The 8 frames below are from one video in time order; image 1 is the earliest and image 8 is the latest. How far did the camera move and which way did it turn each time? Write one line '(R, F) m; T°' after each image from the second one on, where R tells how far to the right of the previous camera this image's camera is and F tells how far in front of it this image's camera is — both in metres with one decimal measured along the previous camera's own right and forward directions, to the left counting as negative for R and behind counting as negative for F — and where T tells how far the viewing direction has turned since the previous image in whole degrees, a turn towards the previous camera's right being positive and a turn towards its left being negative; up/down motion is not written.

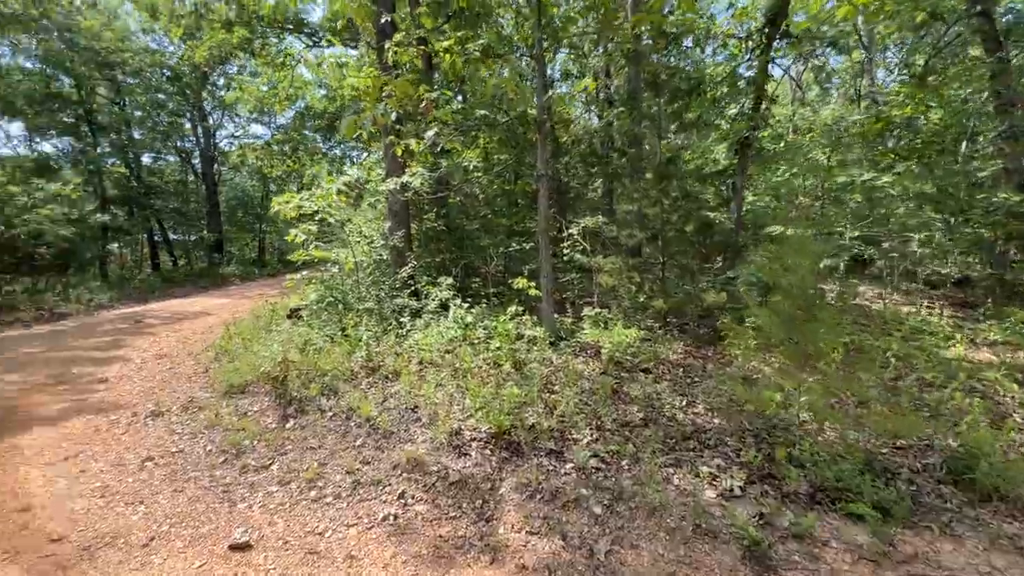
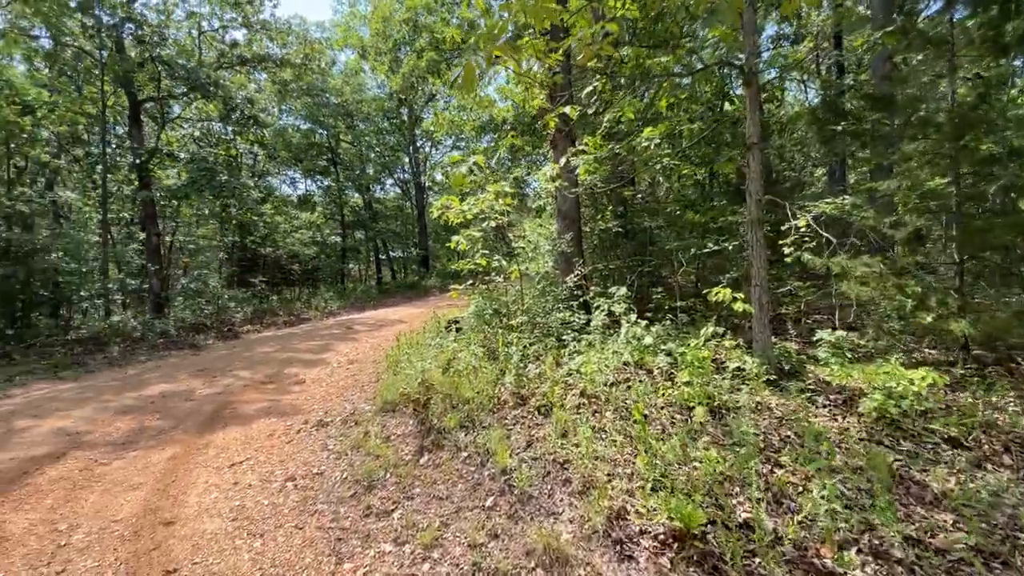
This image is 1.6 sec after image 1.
(0.0, +1.1) m; -23°
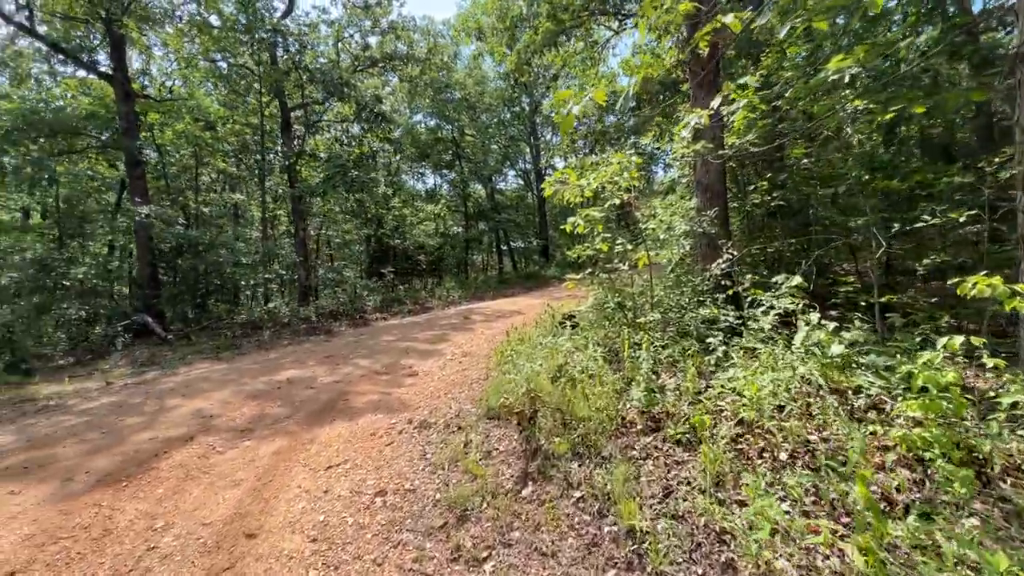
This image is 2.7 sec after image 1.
(0.0, +0.8) m; -15°
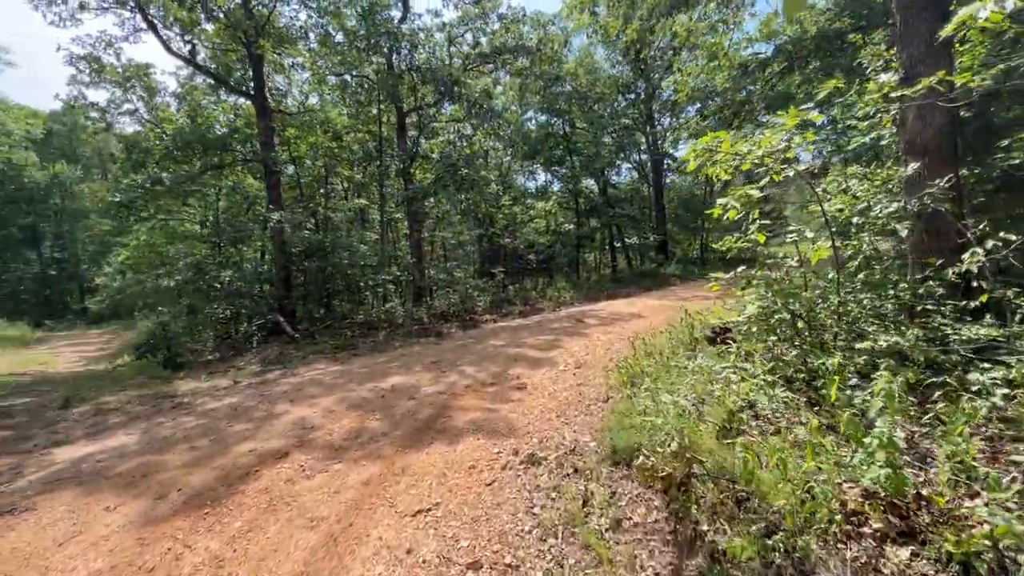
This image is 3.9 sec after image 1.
(-0.1, +0.9) m; -14°
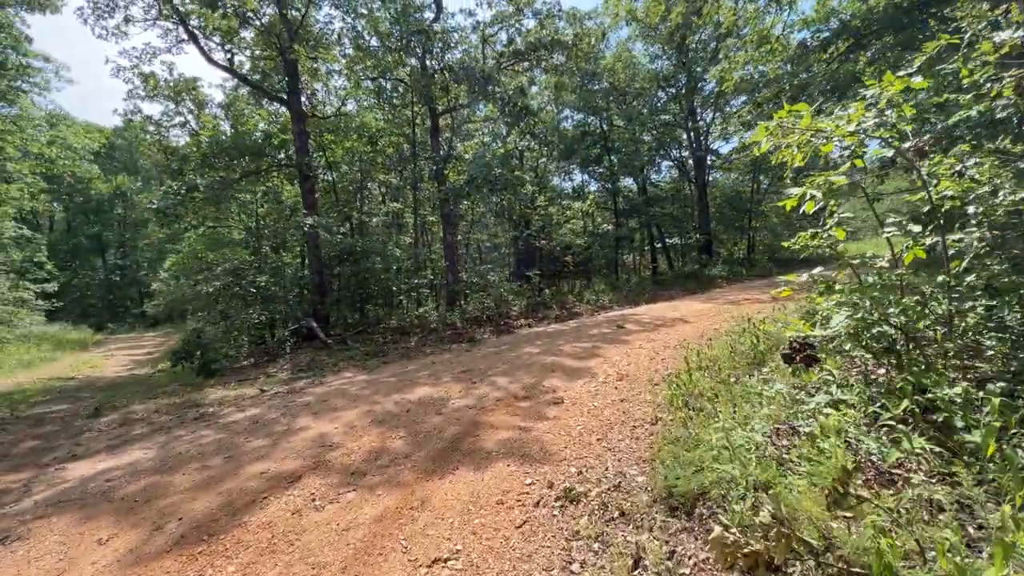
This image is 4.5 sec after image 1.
(0.0, +0.5) m; -5°
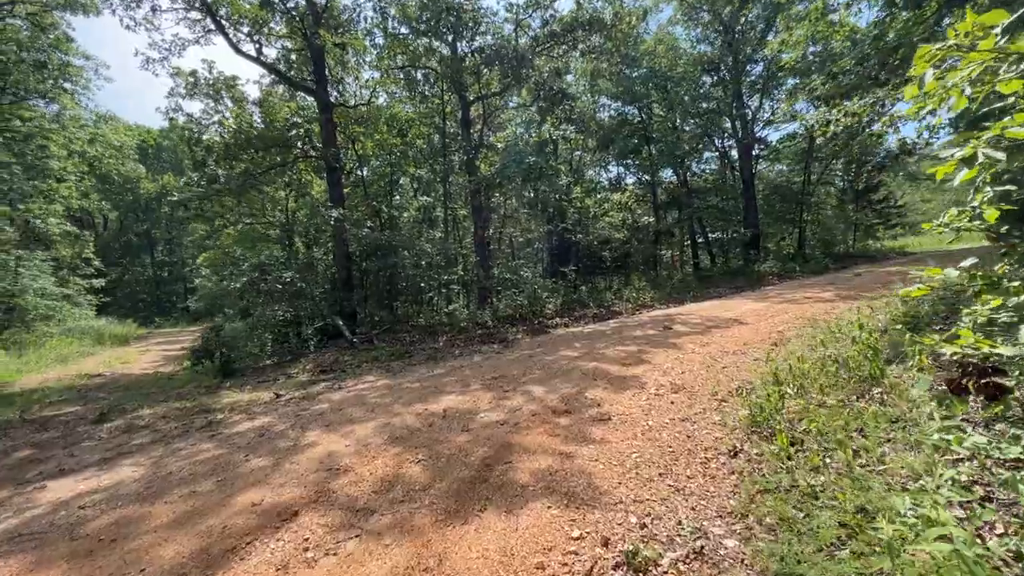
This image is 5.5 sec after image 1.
(-0.1, +0.8) m; -4°
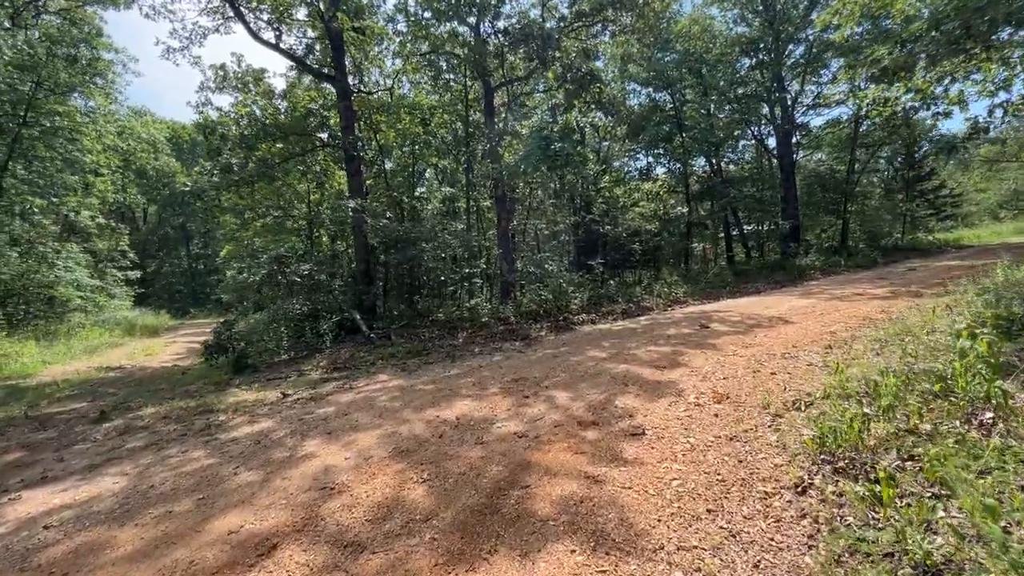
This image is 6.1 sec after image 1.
(0.0, +0.6) m; -3°
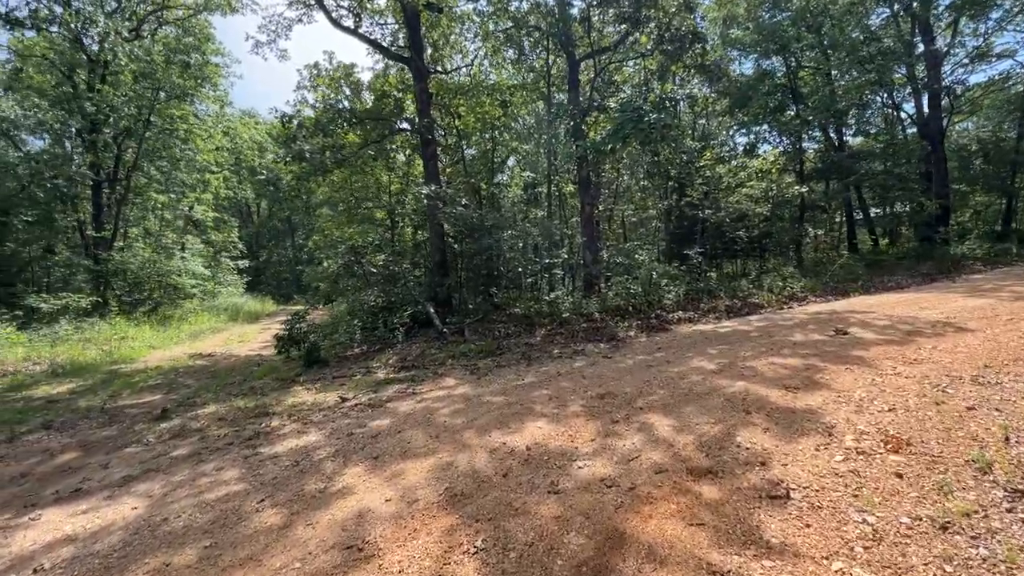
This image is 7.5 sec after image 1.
(0.0, +1.0) m; -10°
